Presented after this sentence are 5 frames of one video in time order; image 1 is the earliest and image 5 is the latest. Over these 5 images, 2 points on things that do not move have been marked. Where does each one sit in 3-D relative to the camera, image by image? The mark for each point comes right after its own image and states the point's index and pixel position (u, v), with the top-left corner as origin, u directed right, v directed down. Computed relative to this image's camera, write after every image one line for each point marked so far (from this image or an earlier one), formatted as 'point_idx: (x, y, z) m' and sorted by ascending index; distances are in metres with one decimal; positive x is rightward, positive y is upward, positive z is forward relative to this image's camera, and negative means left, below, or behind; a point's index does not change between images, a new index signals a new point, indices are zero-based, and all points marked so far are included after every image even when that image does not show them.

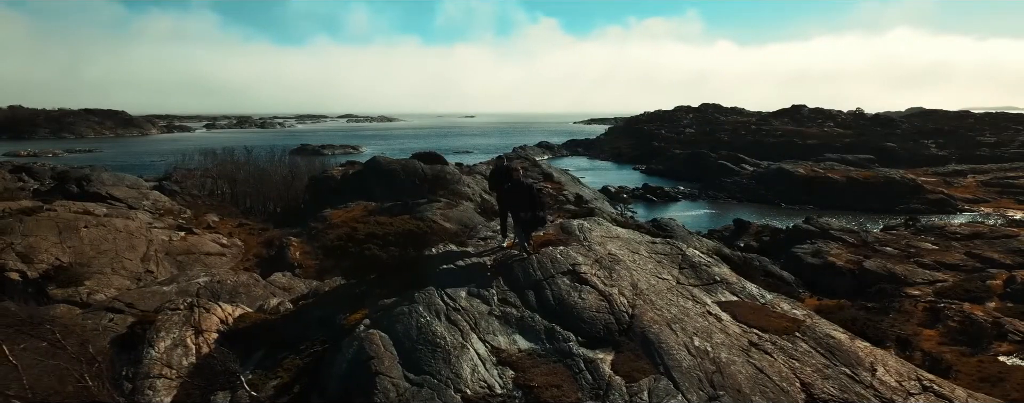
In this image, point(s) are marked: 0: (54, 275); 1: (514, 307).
0: (-16.4, -2.7, +18.8) m
1: (0.0, -2.4, +12.7) m
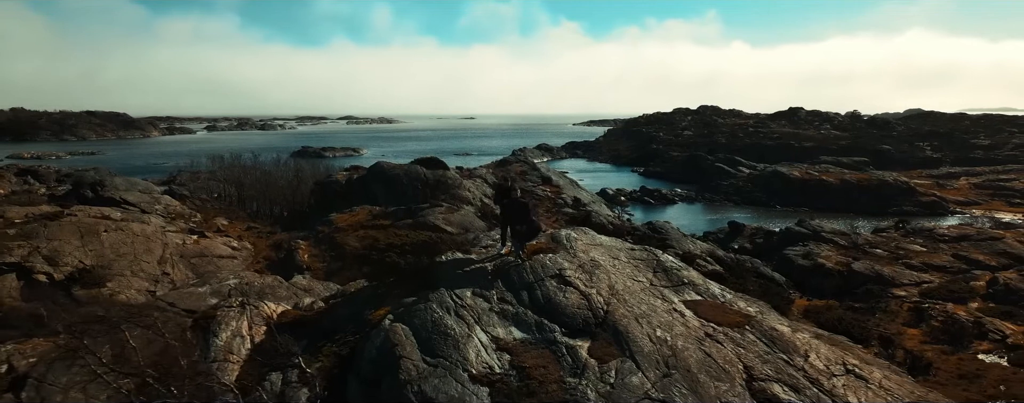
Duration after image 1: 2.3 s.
0: (-16.4, -2.9, +19.9) m
1: (-0.1, -2.6, +13.8) m
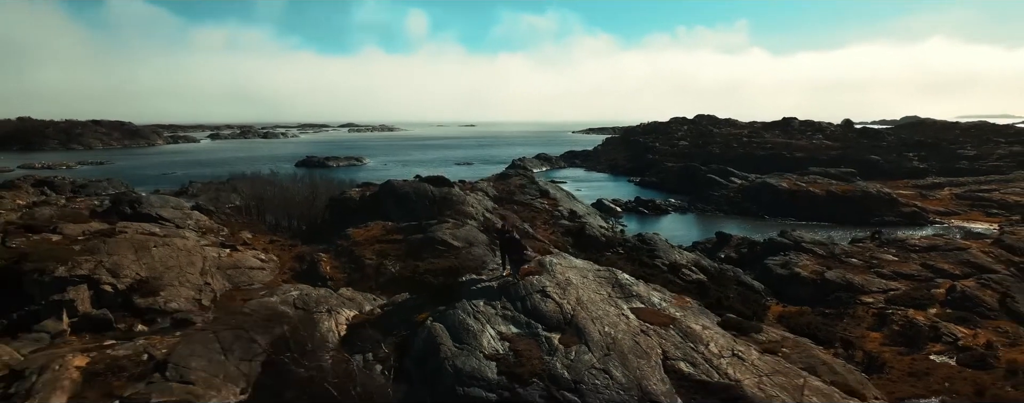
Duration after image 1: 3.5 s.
0: (-16.4, -3.8, +23.0) m
1: (-0.1, -3.5, +16.9) m
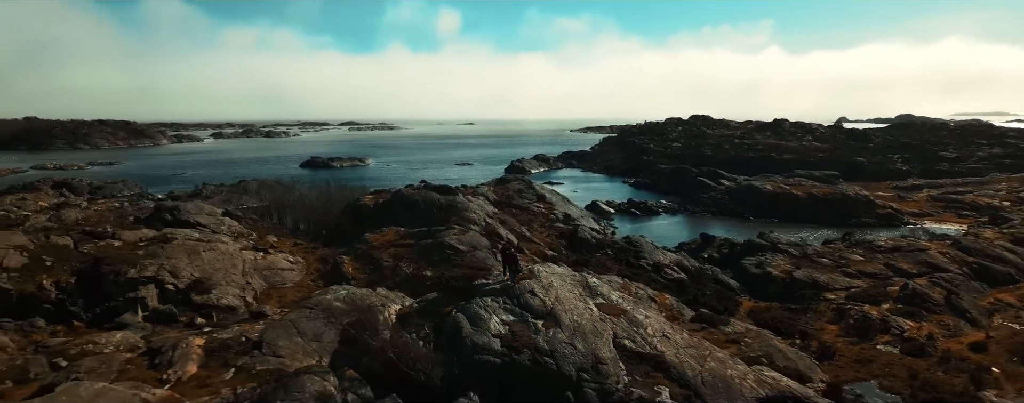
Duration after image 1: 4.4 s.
0: (-16.5, -4.4, +27.2) m
1: (-0.1, -4.1, +21.1) m
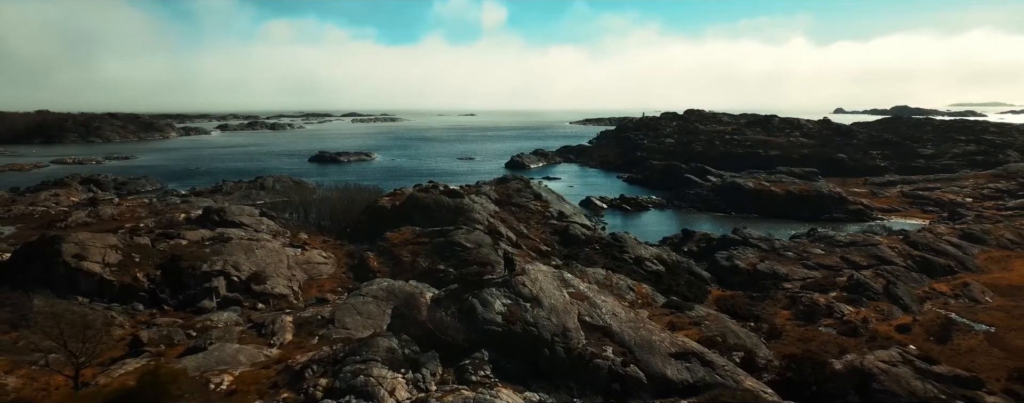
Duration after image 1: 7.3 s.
0: (-16.6, -4.9, +33.6) m
1: (-0.2, -4.8, +27.5) m
